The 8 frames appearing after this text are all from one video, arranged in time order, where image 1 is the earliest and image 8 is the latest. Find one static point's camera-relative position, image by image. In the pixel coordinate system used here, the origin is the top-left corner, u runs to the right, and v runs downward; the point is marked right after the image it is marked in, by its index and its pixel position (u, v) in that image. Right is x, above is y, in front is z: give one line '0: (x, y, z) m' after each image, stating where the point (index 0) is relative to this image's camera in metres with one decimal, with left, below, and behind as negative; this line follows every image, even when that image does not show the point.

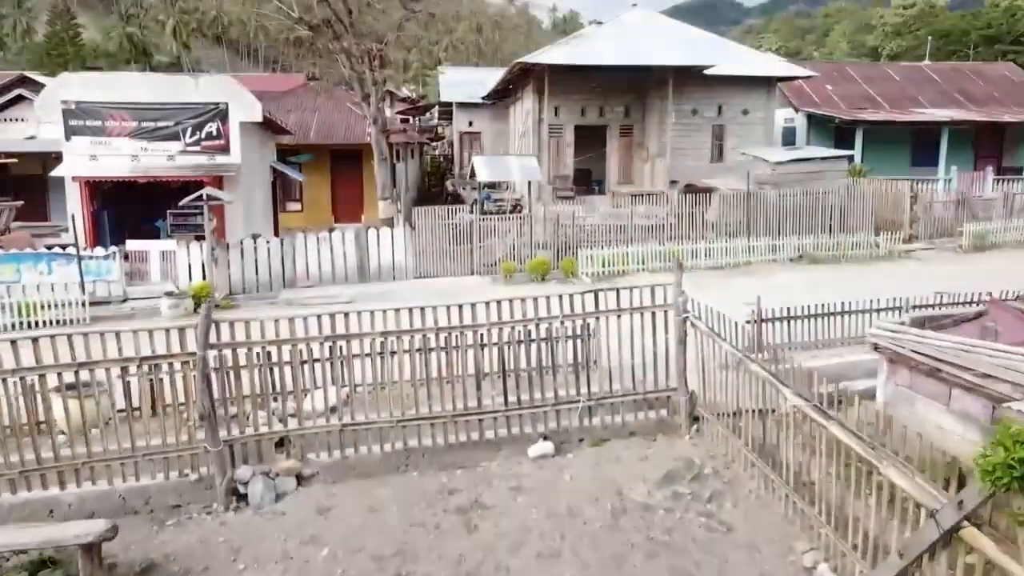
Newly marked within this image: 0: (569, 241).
0: (+0.9, +0.8, +13.0) m
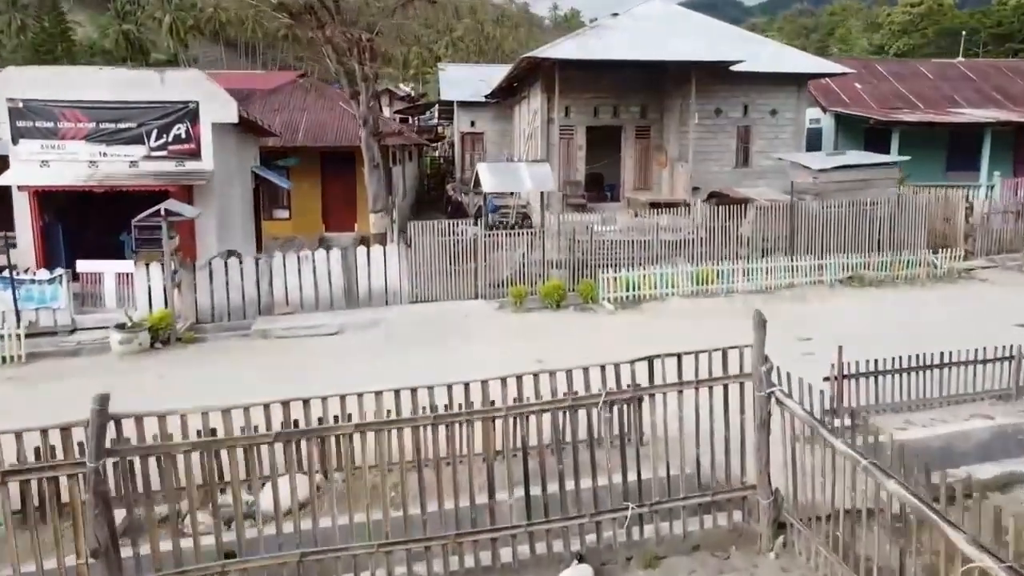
0: (+1.0, +0.4, +11.4) m
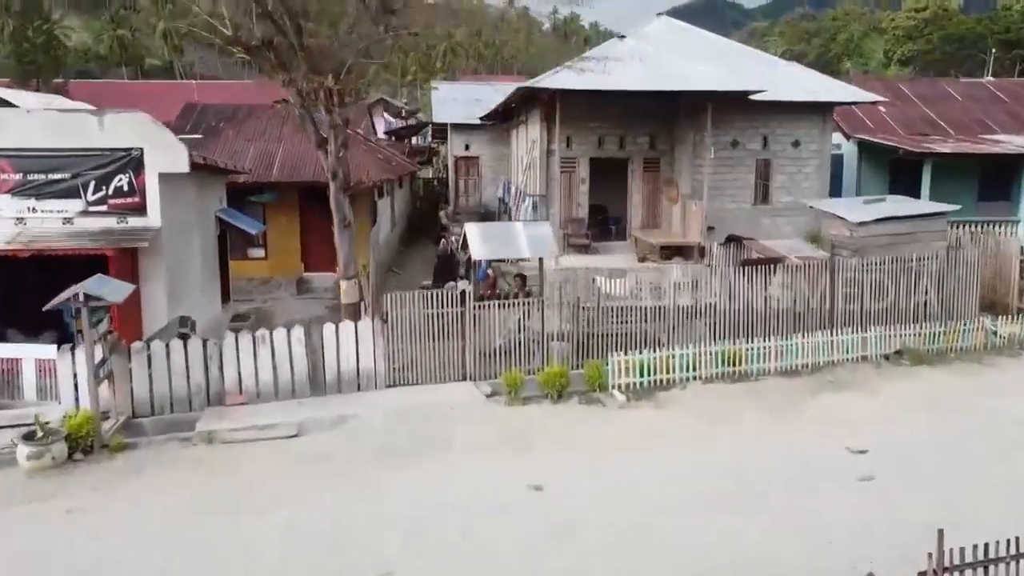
0: (+0.9, -0.5, +9.9) m
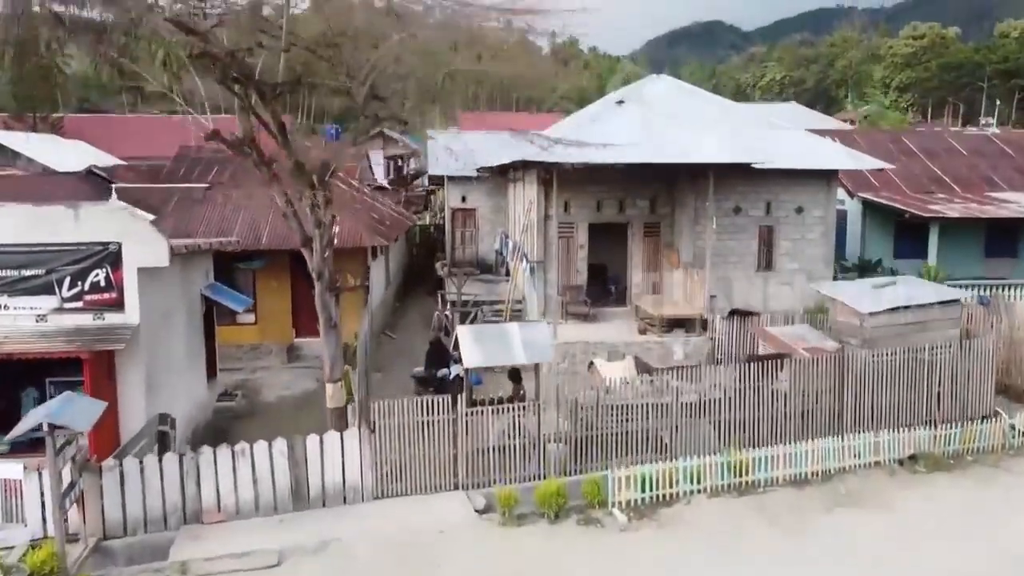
0: (+0.9, -1.6, +9.4) m
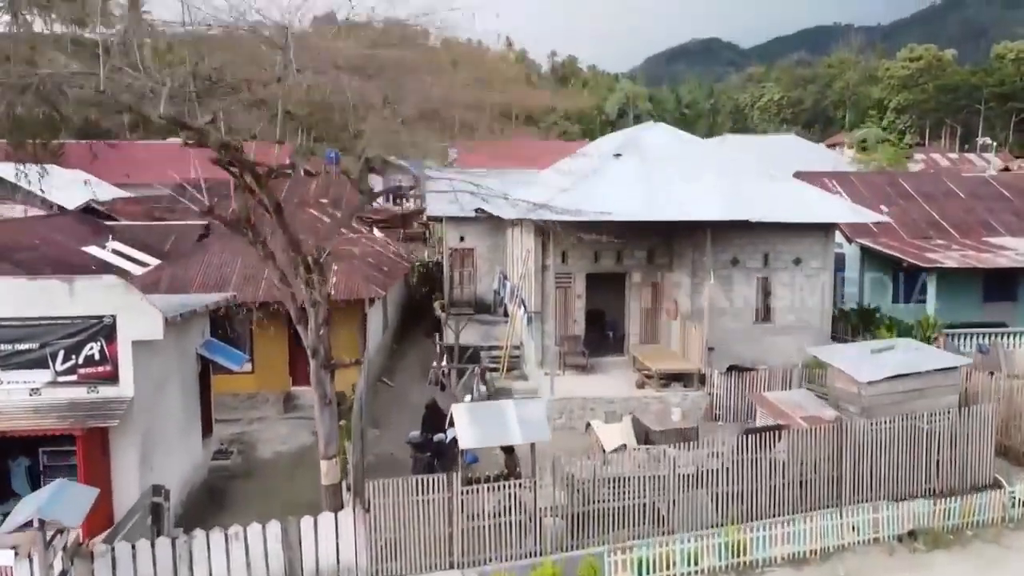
0: (+0.8, -2.5, +9.3) m
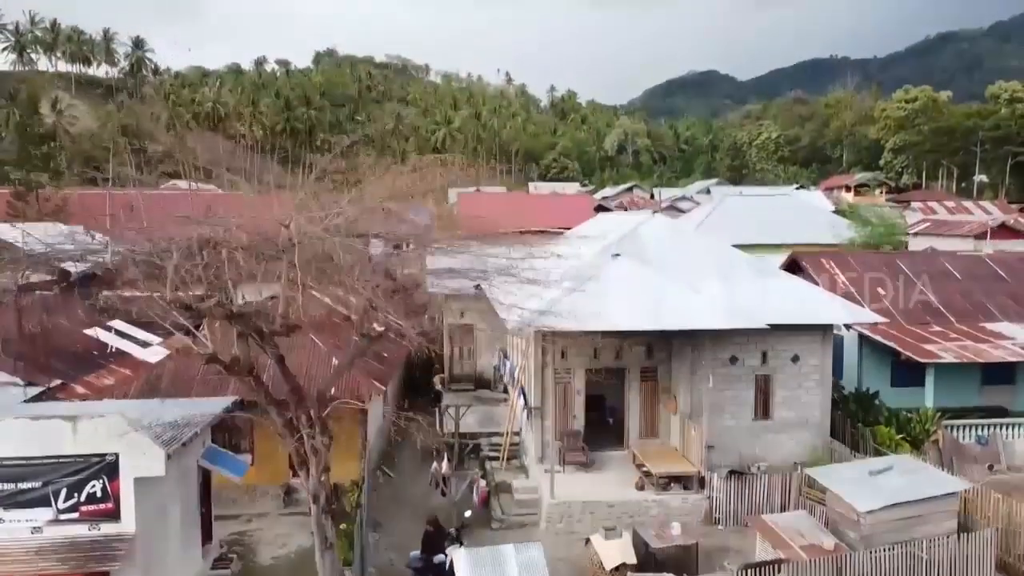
0: (+0.8, -4.0, +9.3) m
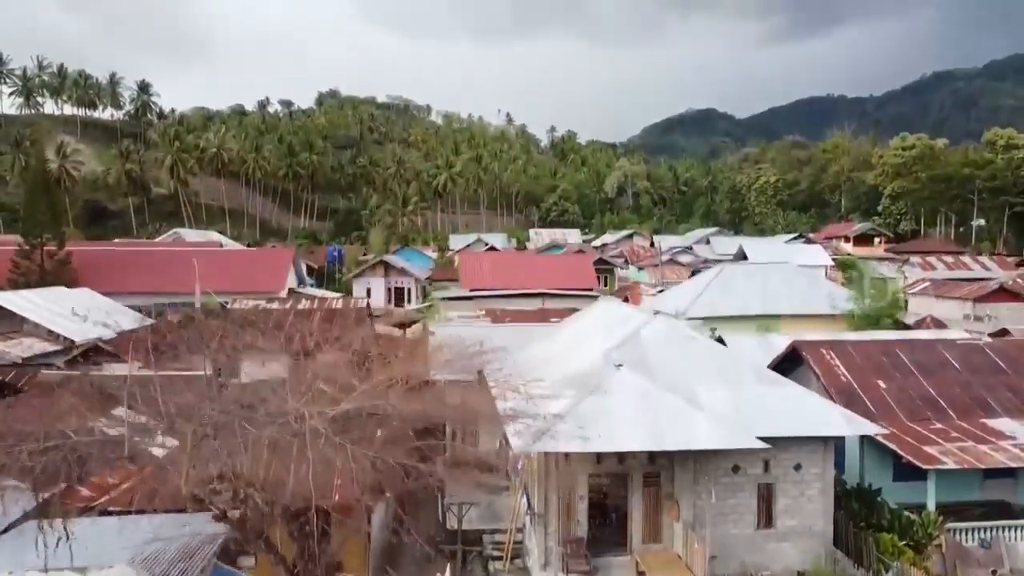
0: (+0.9, -5.8, +9.3) m
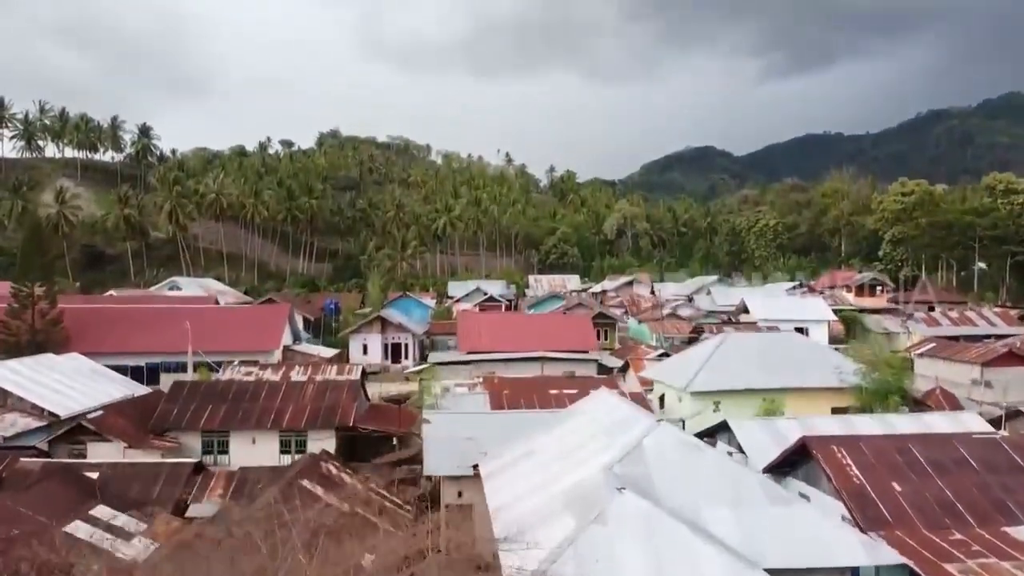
0: (+0.8, -7.5, +8.2) m
